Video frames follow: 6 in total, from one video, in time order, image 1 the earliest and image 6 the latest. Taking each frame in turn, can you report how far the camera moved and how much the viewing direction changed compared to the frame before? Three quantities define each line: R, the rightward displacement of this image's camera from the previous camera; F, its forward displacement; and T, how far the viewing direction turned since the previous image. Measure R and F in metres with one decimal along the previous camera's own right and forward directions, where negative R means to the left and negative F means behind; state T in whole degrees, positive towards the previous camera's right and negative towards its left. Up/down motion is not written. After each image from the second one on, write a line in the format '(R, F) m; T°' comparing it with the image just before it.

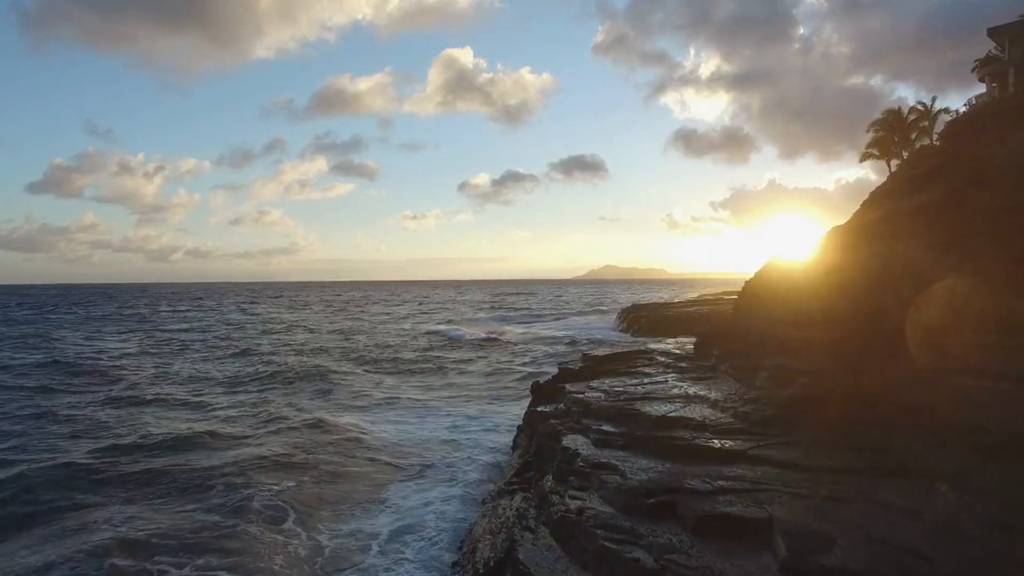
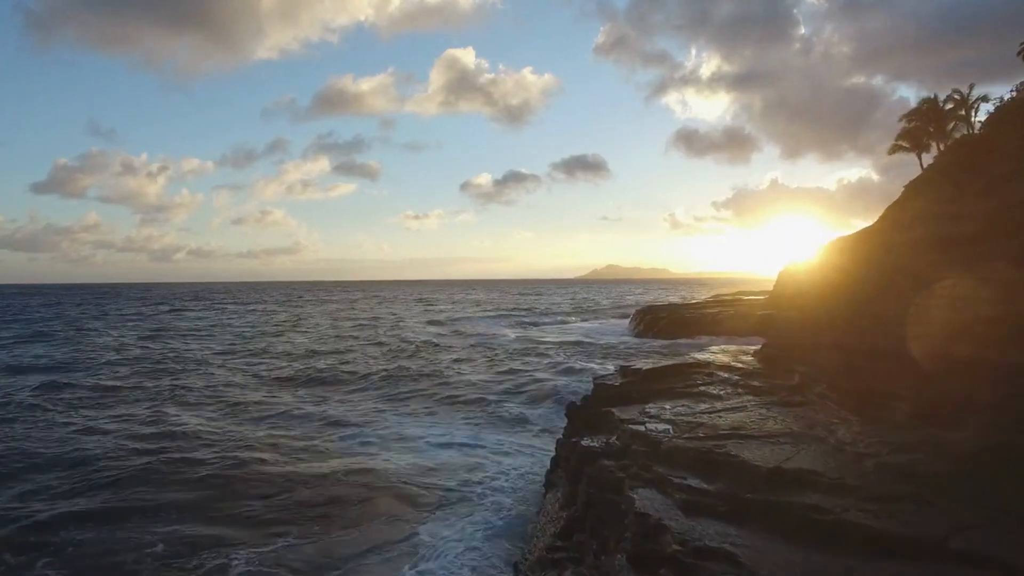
(-0.9, -0.3) m; 0°
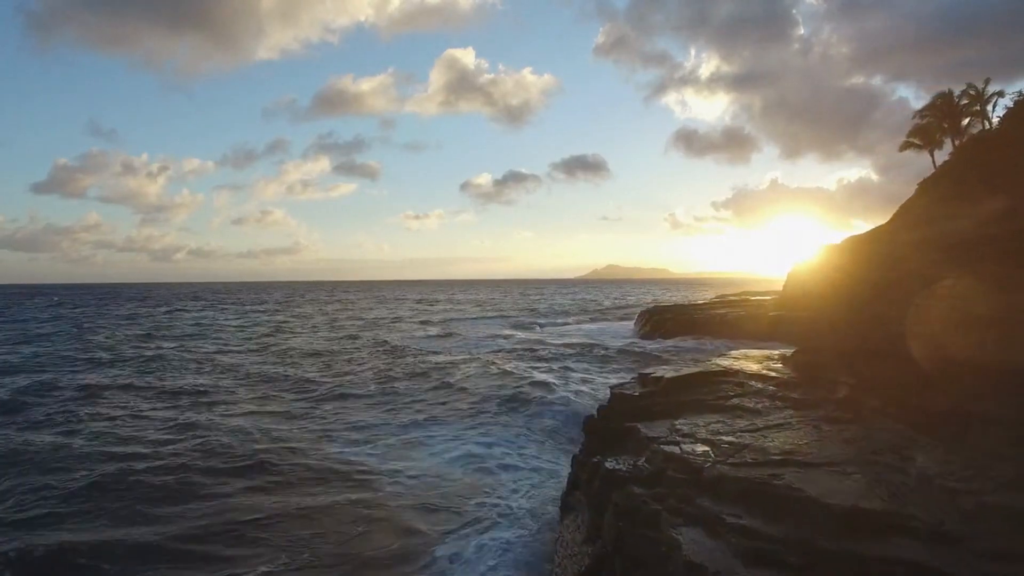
(-0.7, -1.4) m; 0°
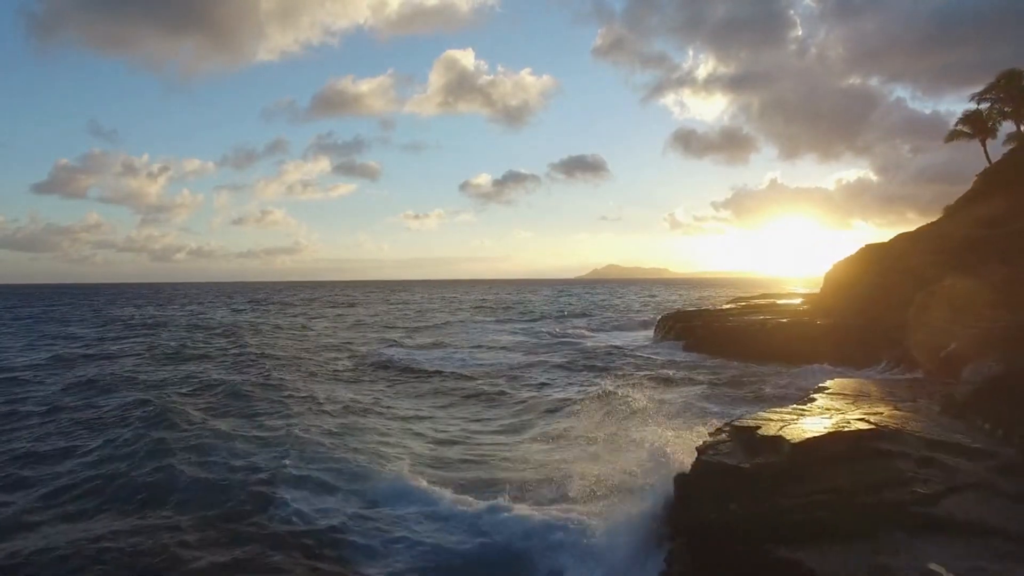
(-1.0, +1.0) m; 0°
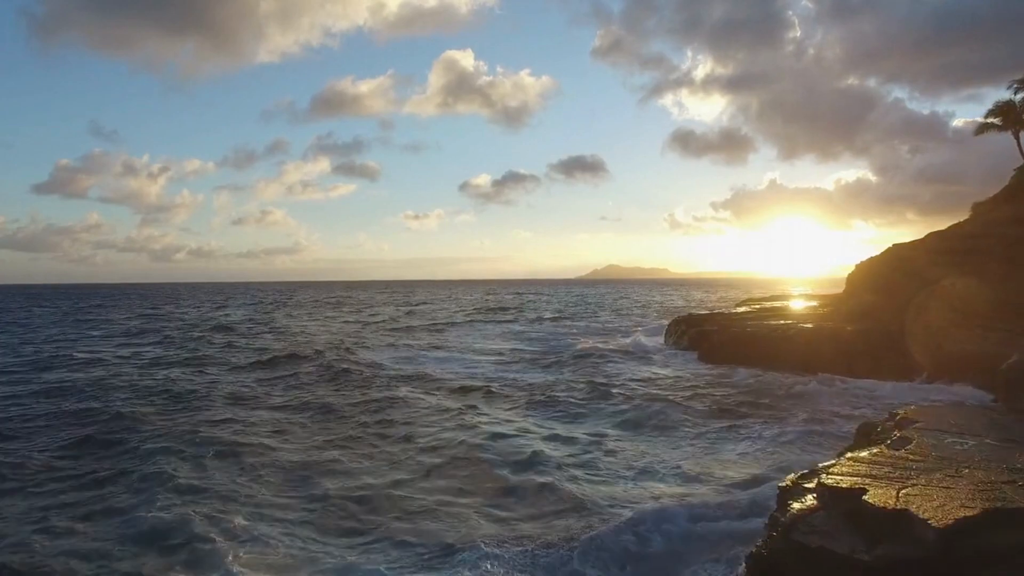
(-0.3, +1.6) m; 0°
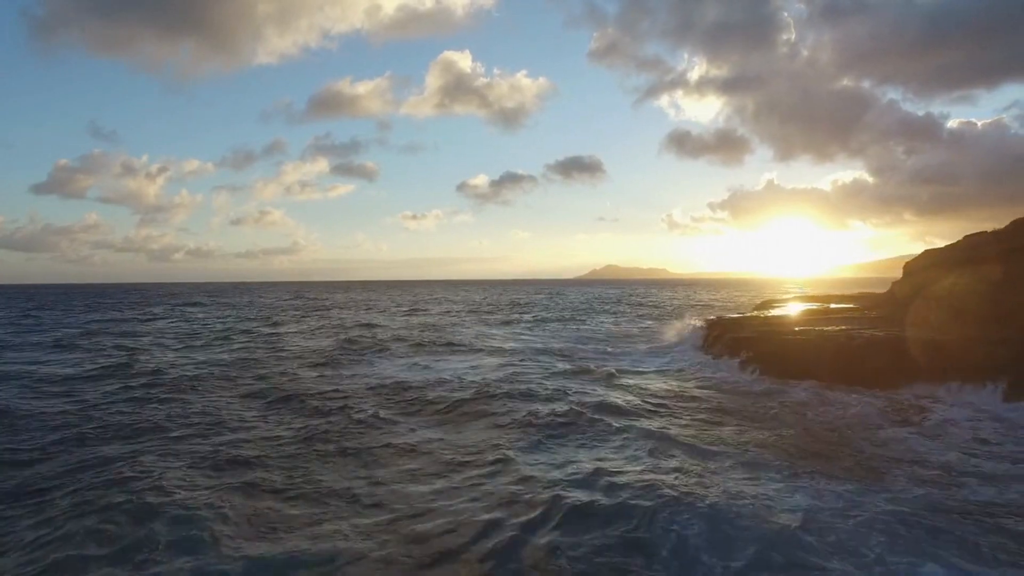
(-1.9, -3.2) m; 0°
